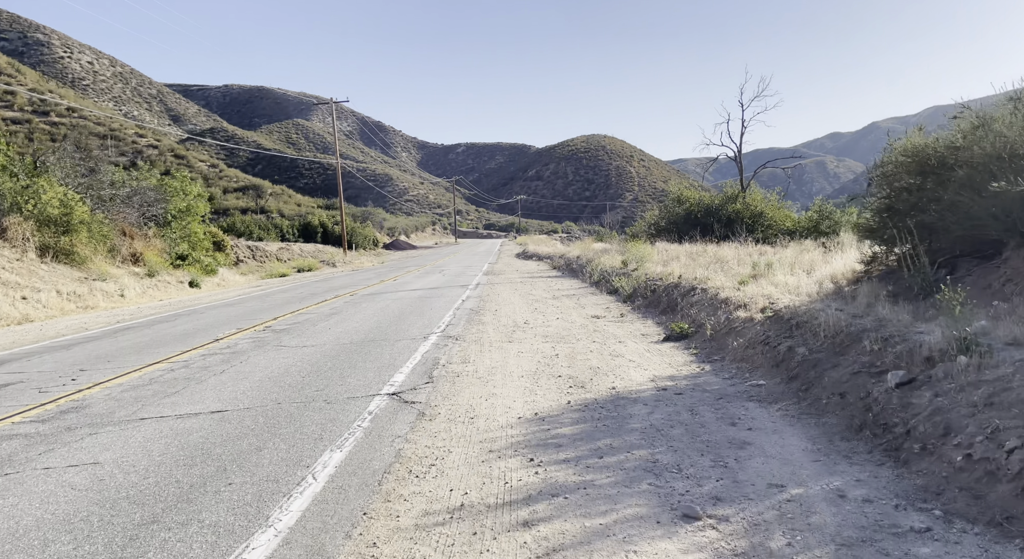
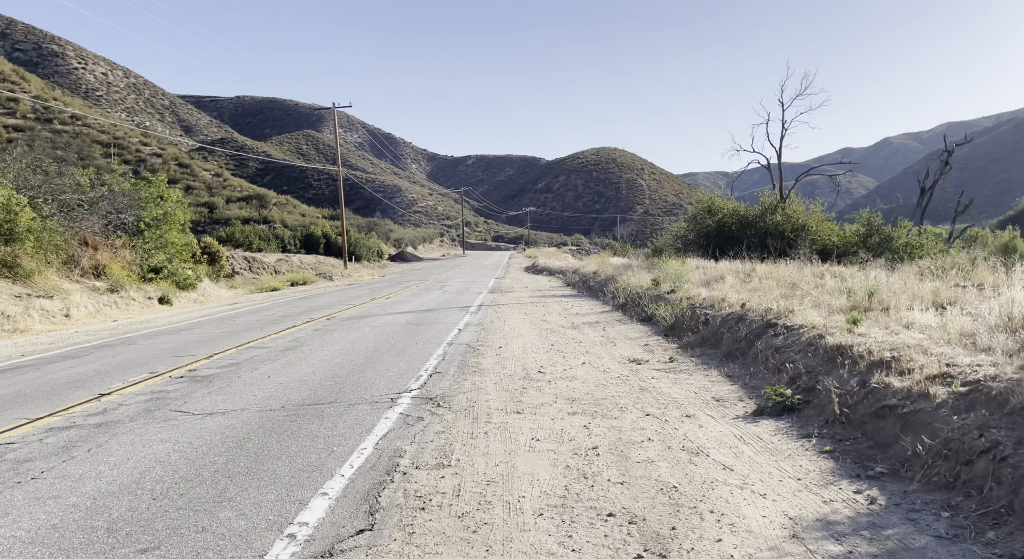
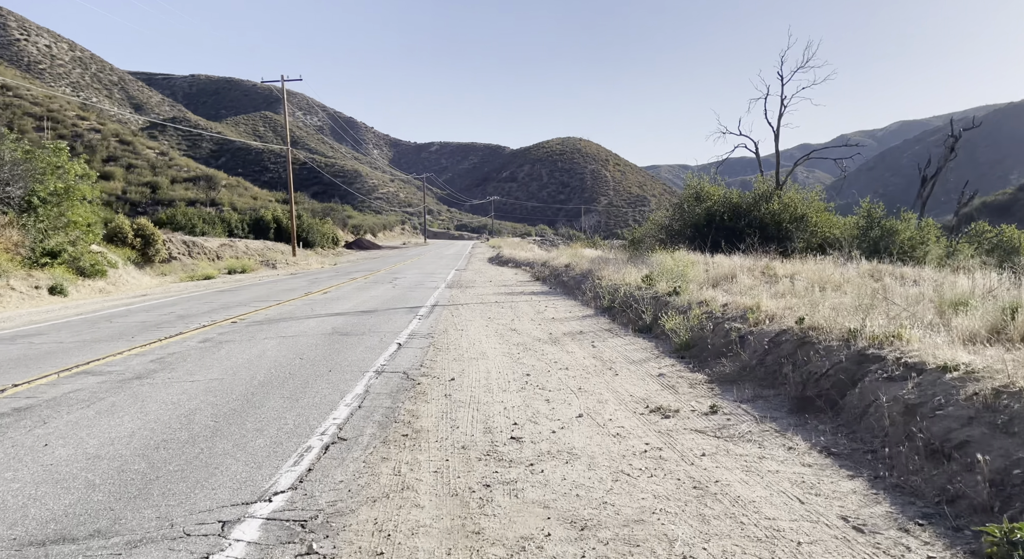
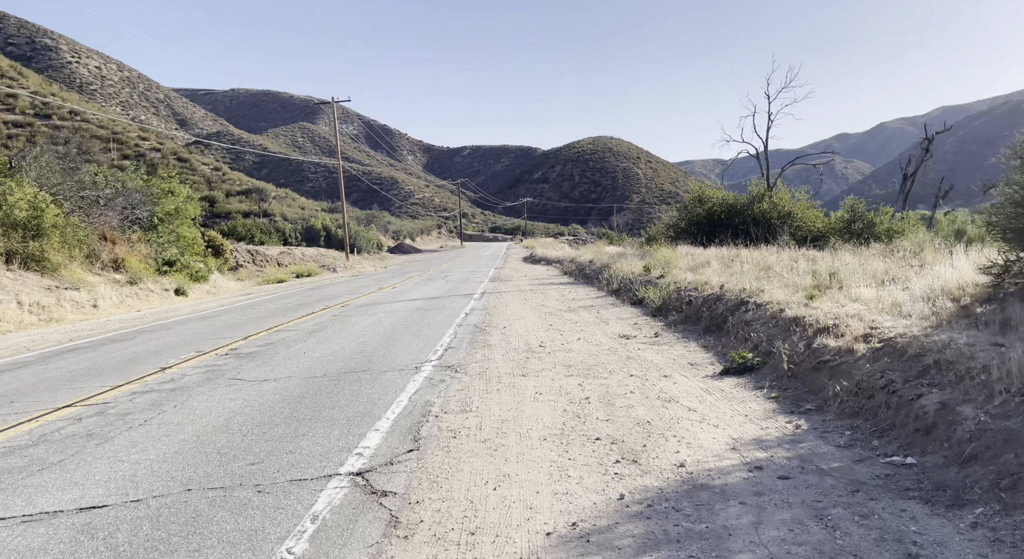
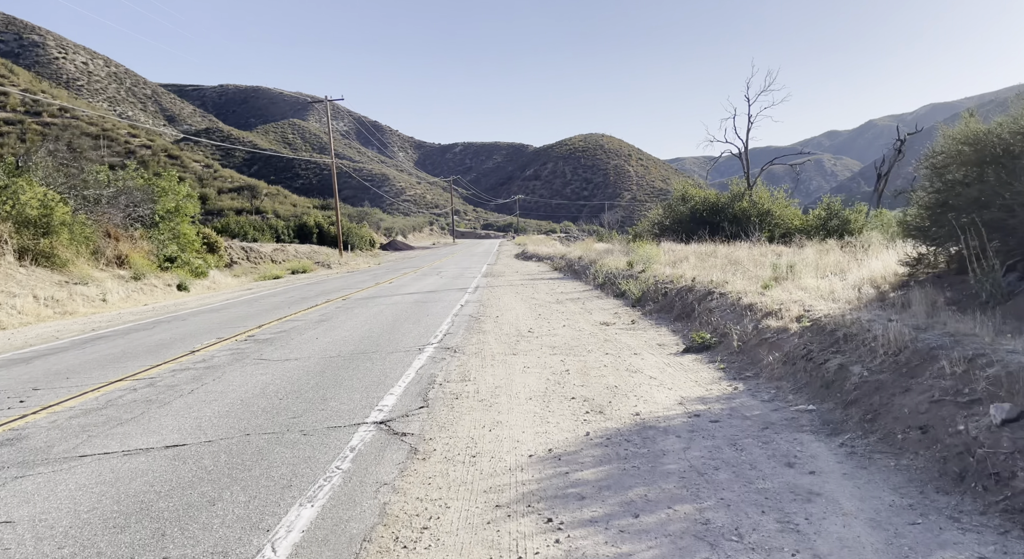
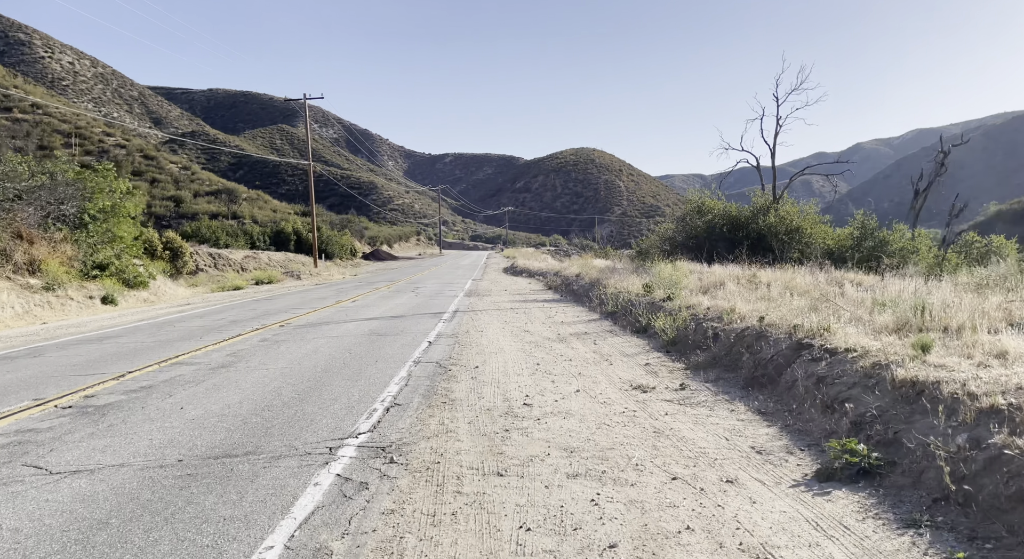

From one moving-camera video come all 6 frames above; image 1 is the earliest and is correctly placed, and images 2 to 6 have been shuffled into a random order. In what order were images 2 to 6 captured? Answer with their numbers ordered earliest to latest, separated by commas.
5, 4, 2, 6, 3
